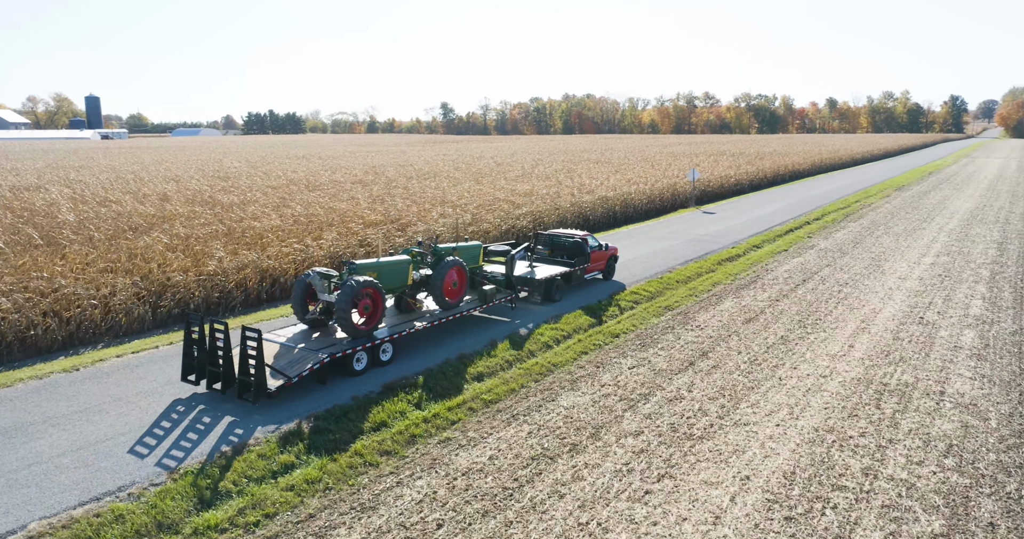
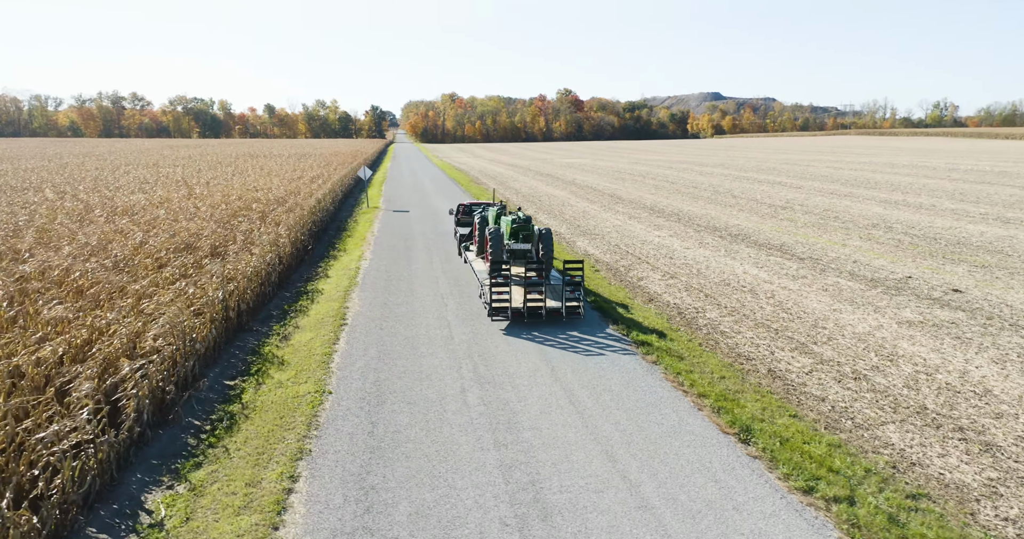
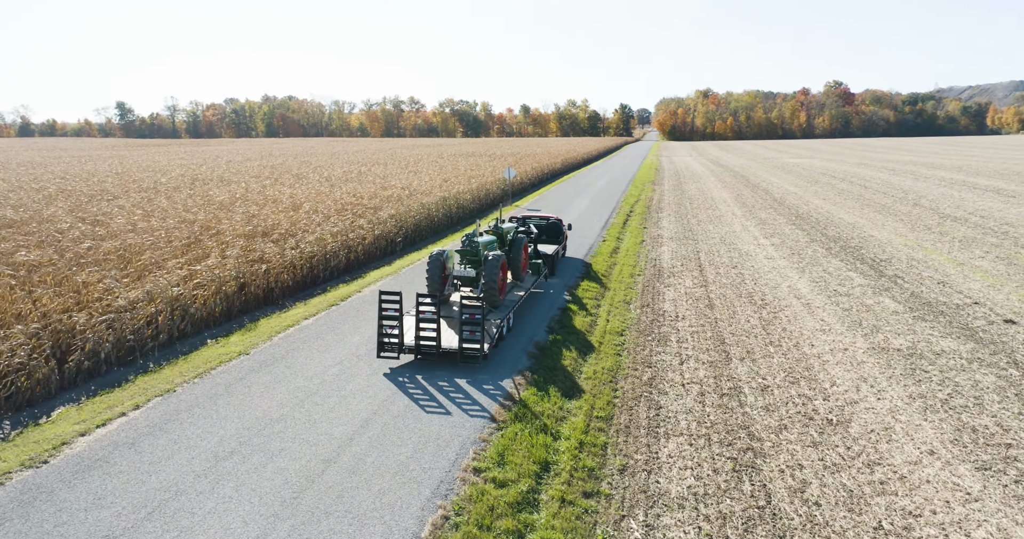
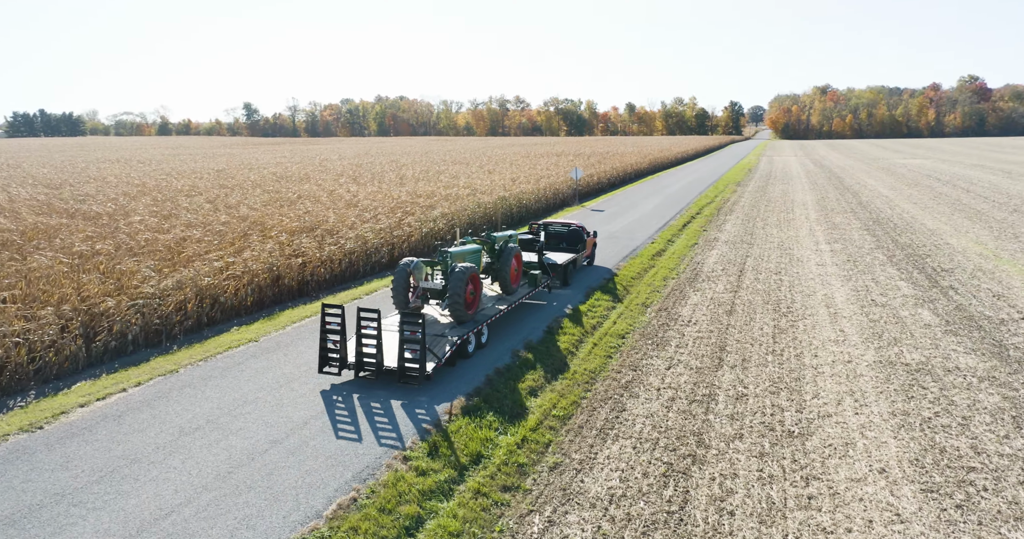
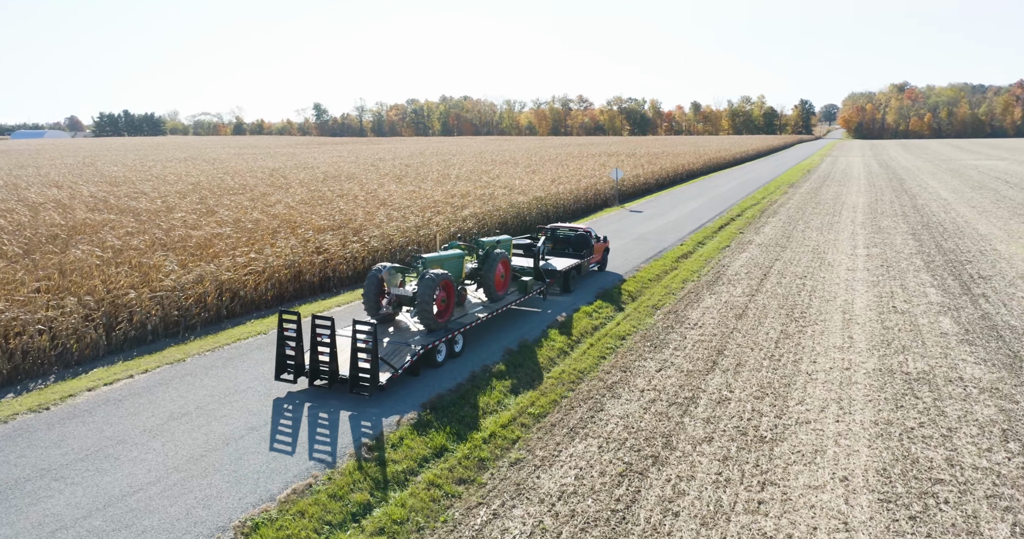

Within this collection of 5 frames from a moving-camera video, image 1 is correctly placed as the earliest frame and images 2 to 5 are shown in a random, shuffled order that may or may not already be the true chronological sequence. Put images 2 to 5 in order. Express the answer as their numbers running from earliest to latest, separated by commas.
5, 4, 3, 2
